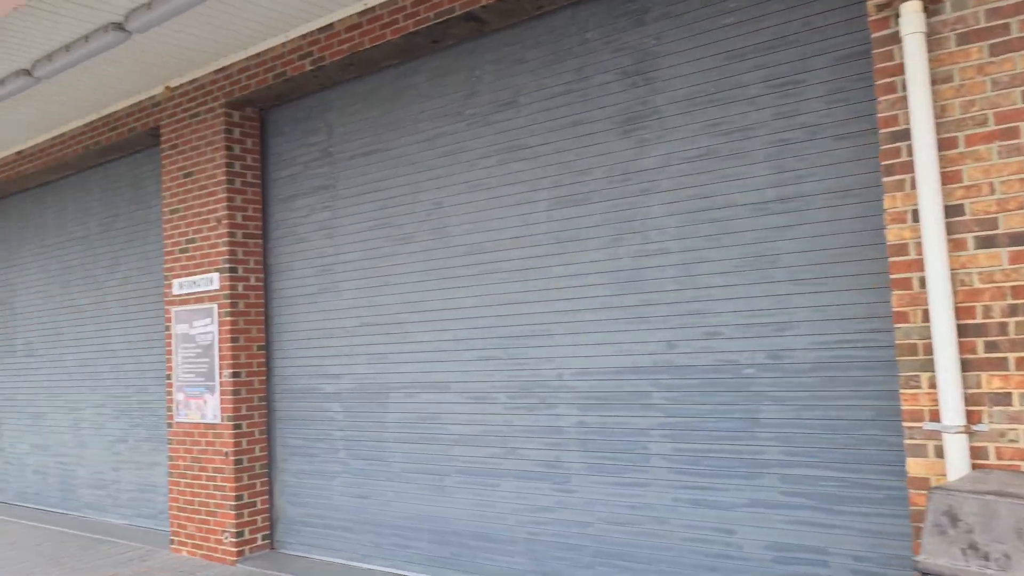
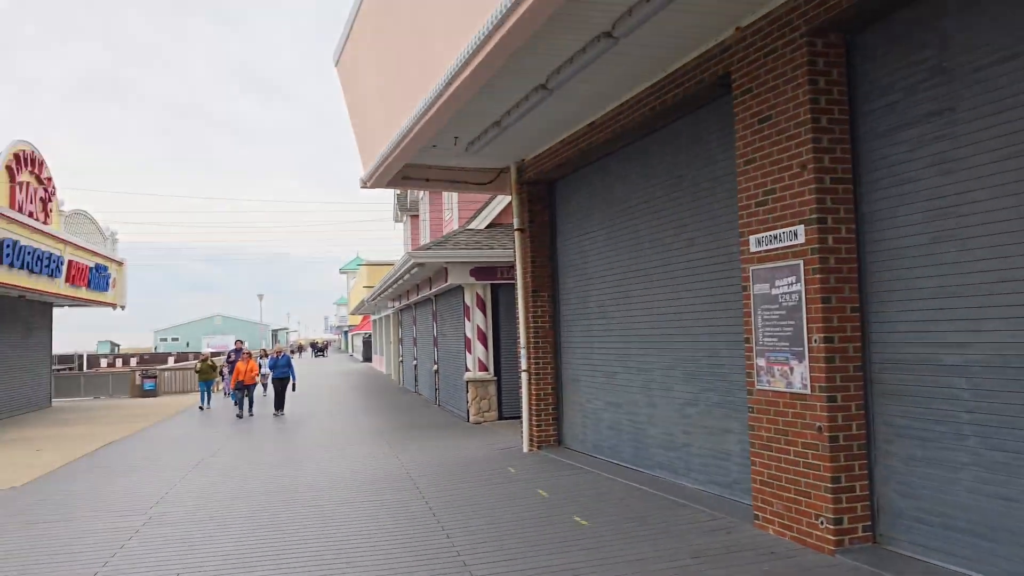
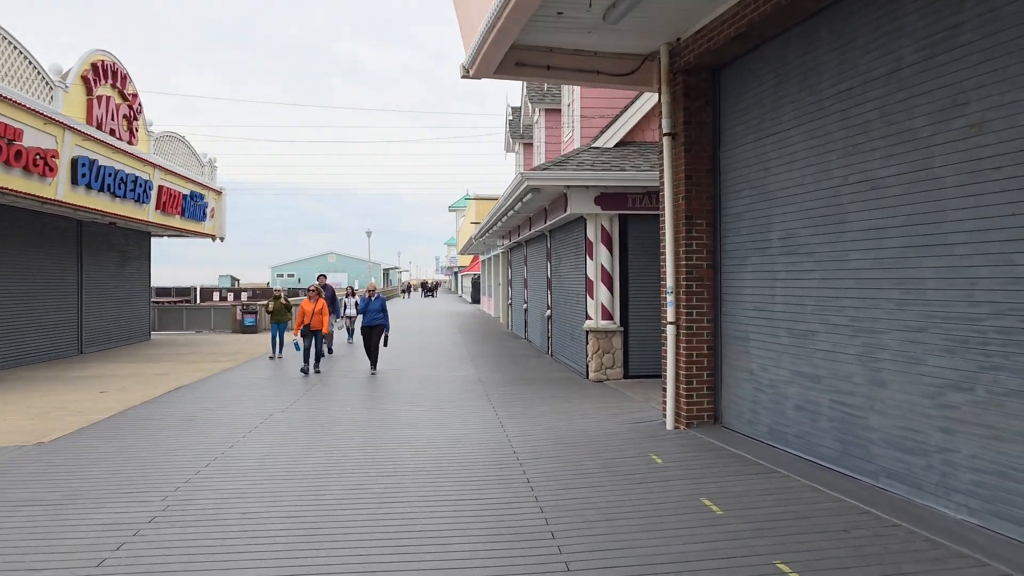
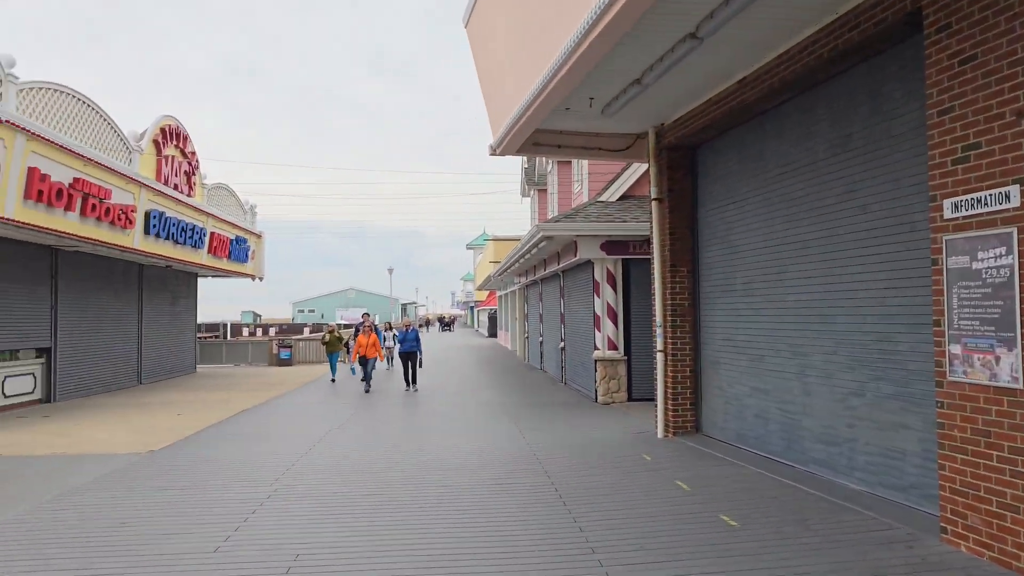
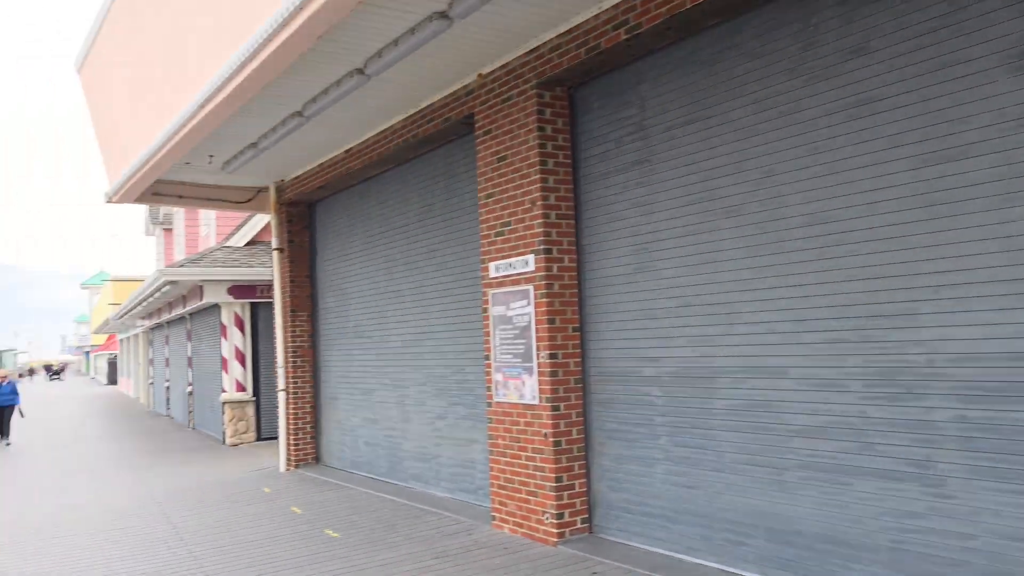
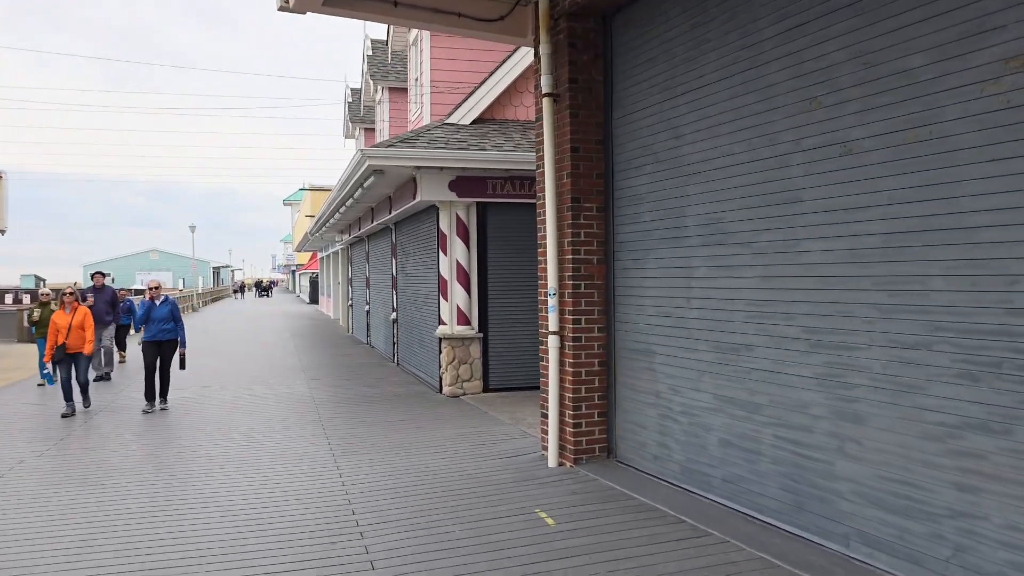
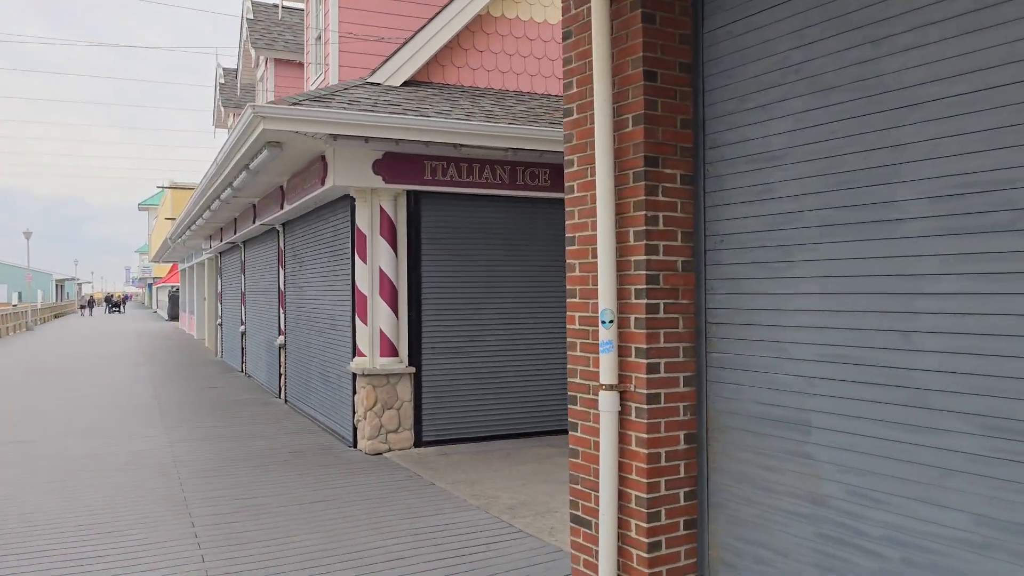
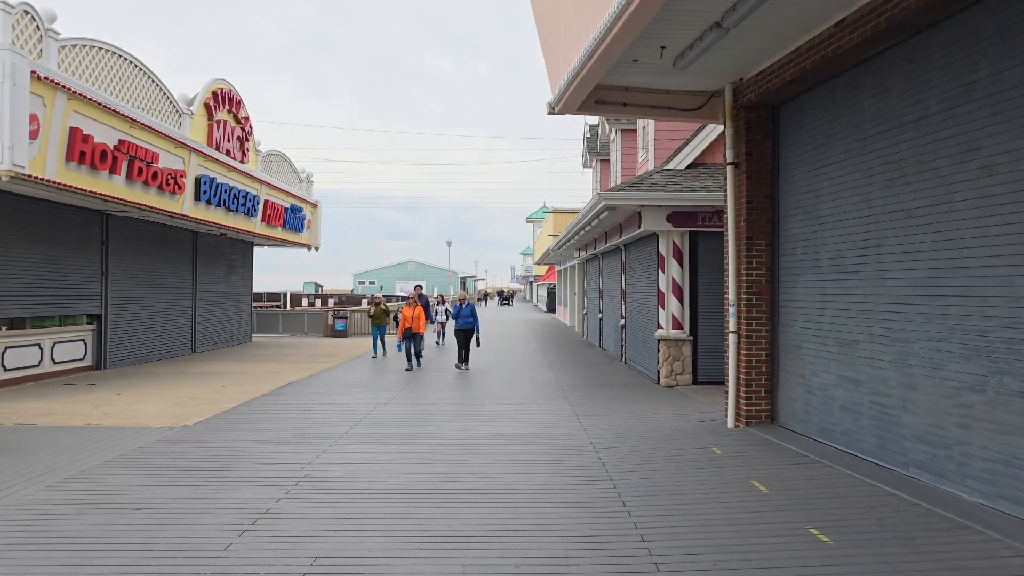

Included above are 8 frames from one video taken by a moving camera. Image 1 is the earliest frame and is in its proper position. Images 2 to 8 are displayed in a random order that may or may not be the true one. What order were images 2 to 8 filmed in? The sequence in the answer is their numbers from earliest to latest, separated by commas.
5, 2, 4, 8, 3, 6, 7
